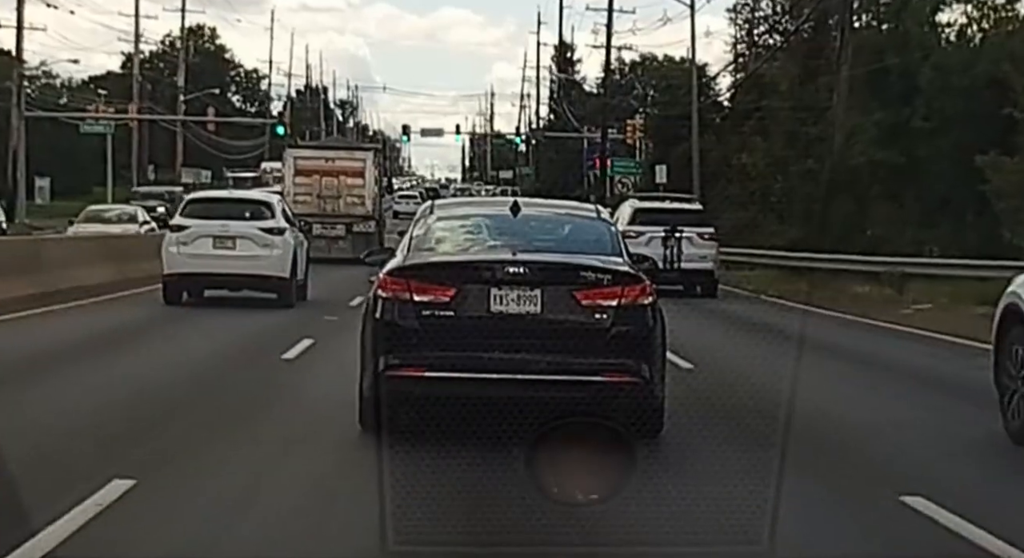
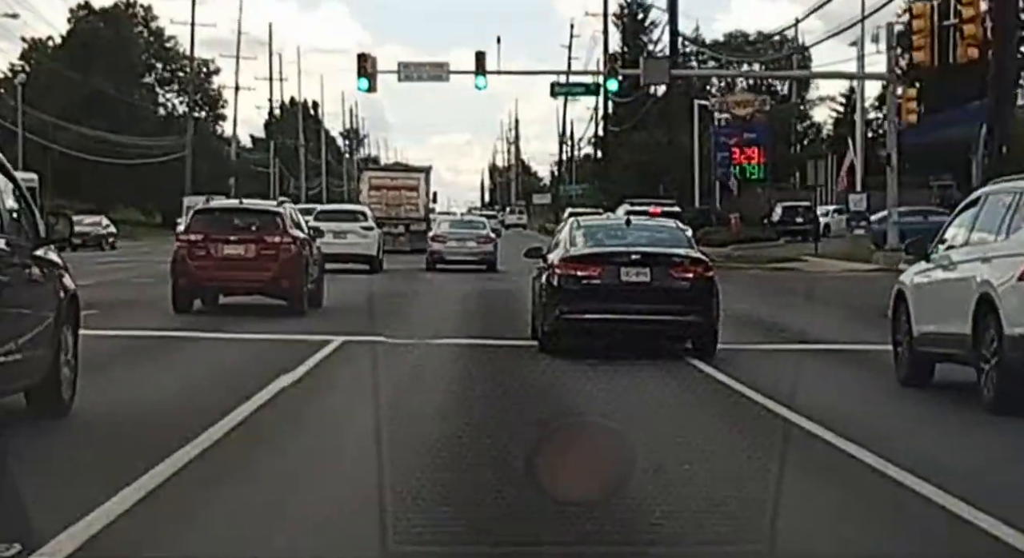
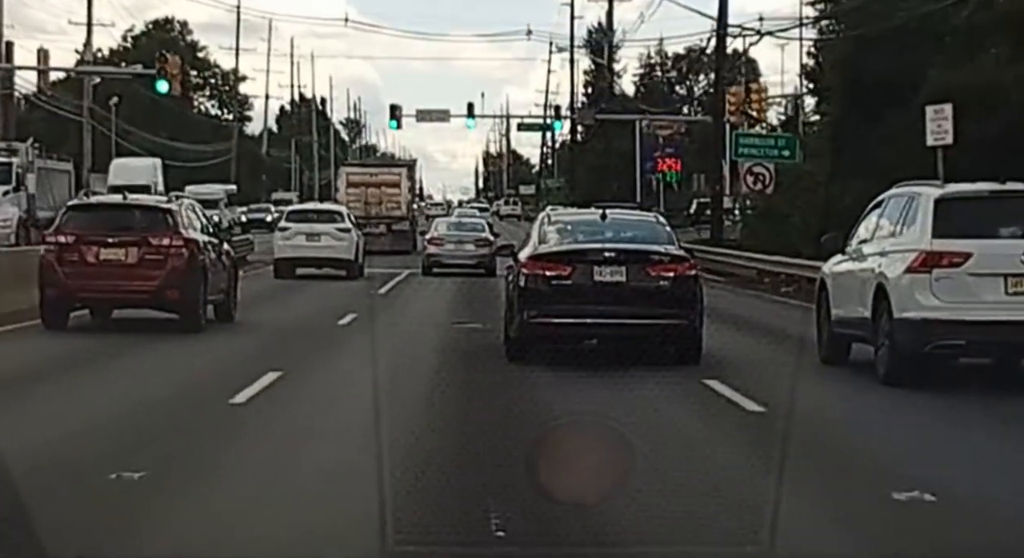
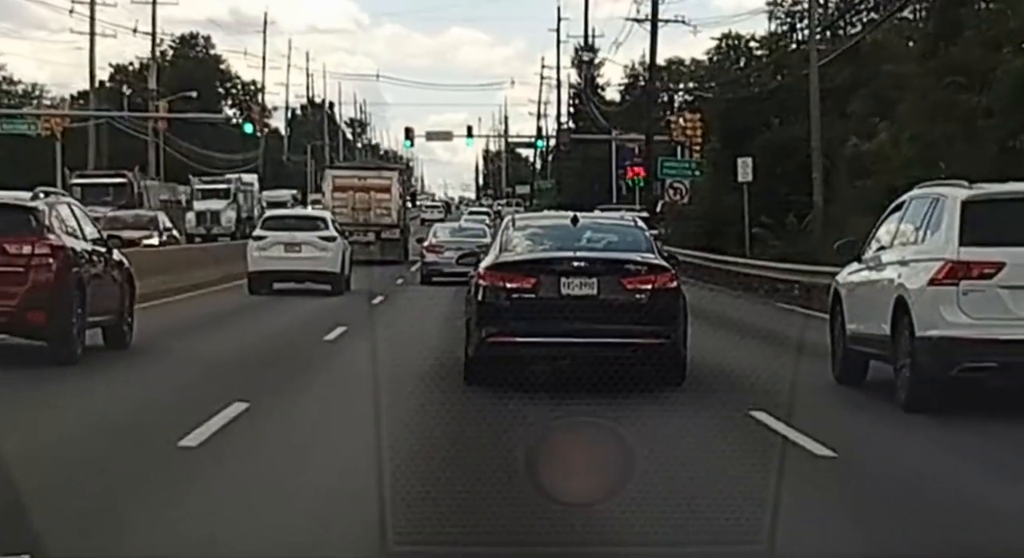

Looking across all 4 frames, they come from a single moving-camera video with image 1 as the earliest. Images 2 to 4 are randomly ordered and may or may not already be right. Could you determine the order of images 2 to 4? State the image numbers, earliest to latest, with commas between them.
4, 3, 2
